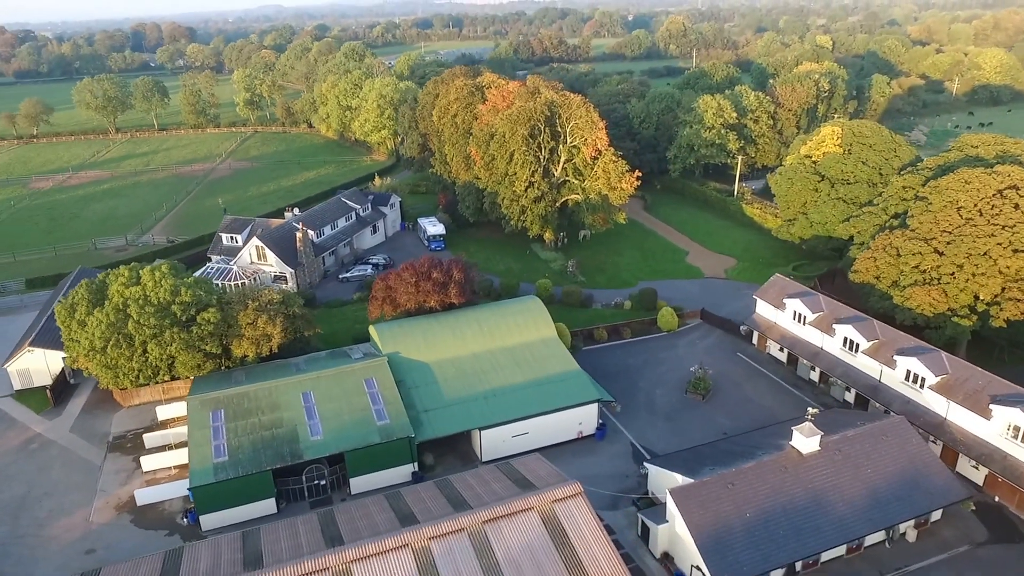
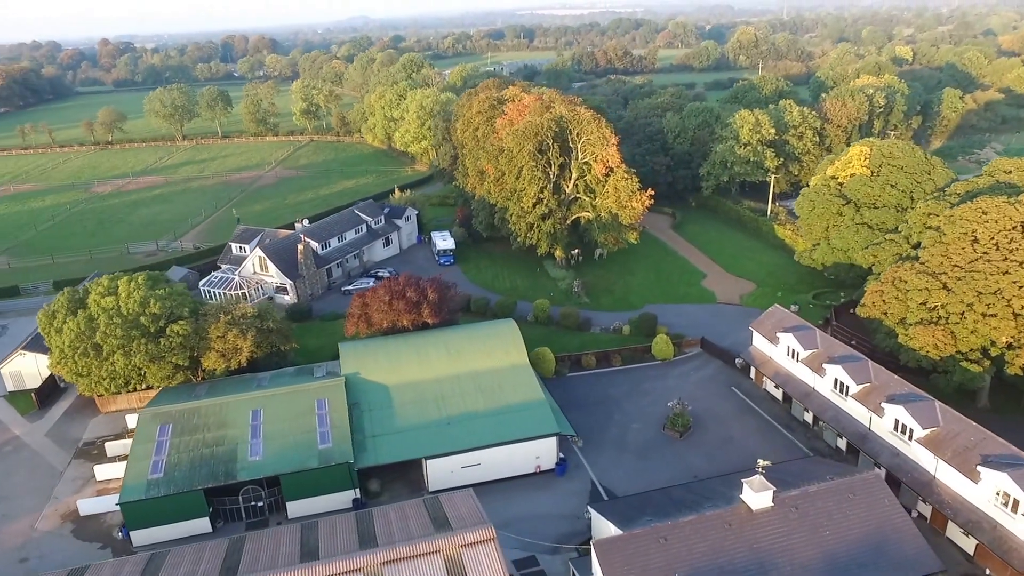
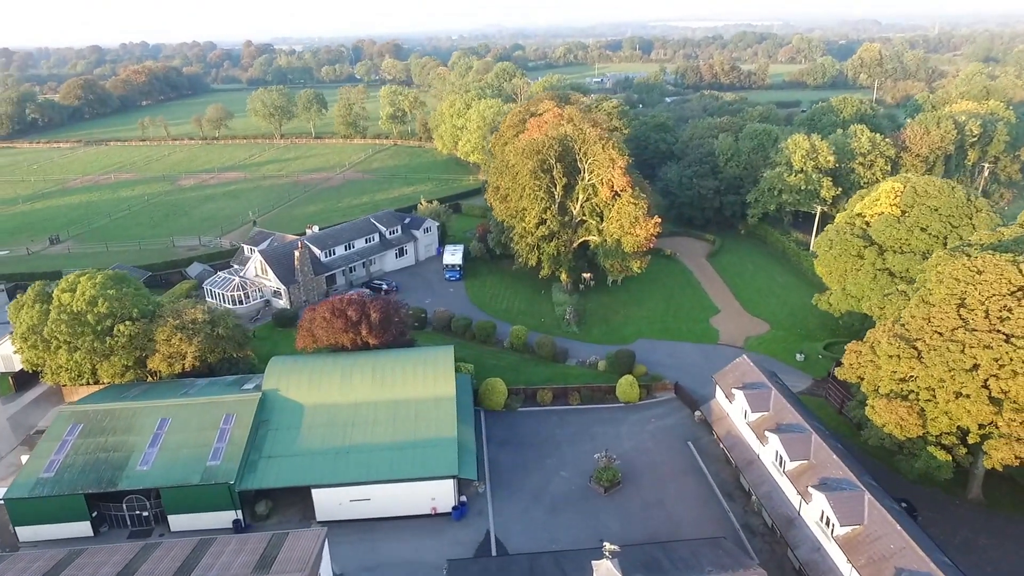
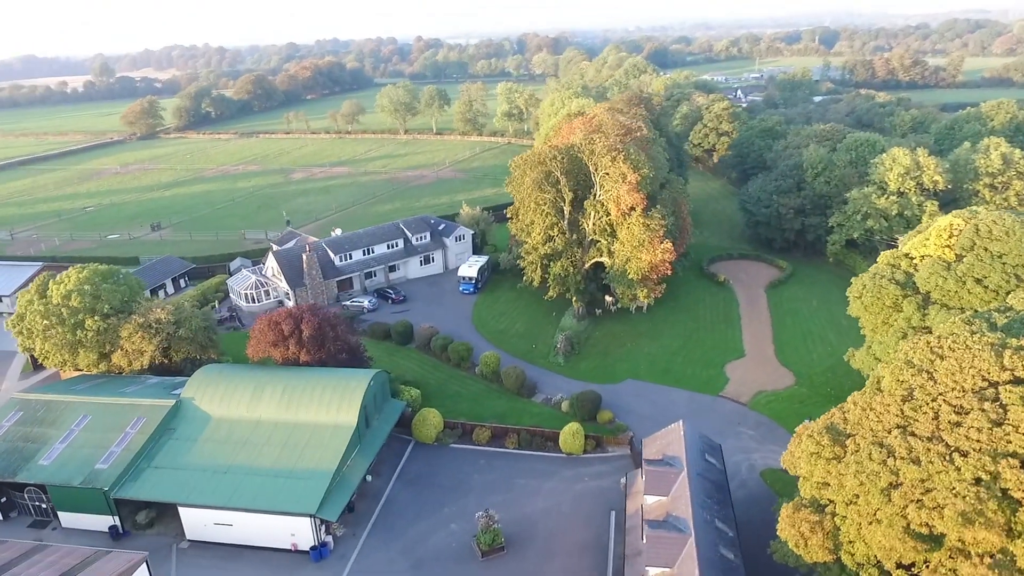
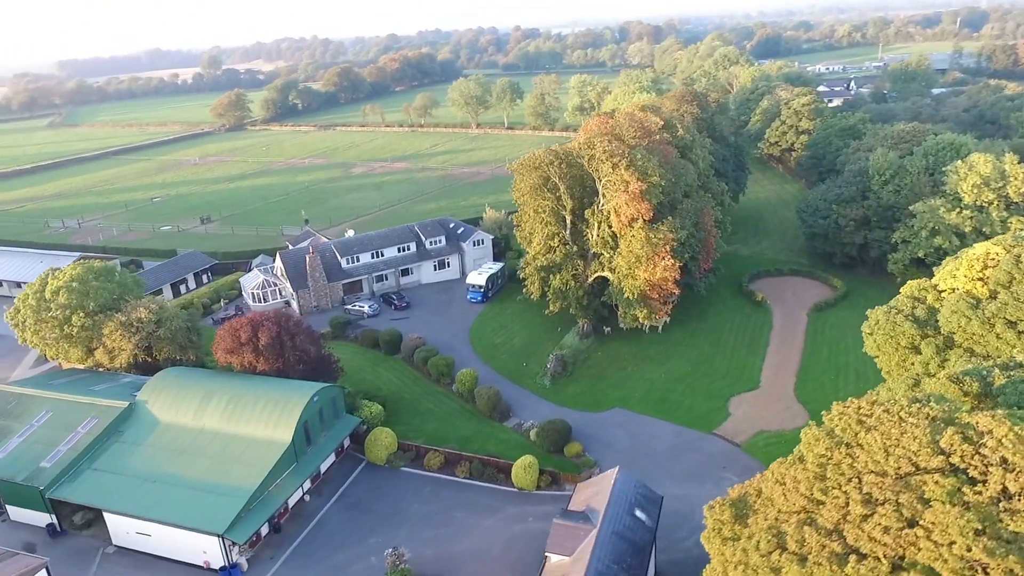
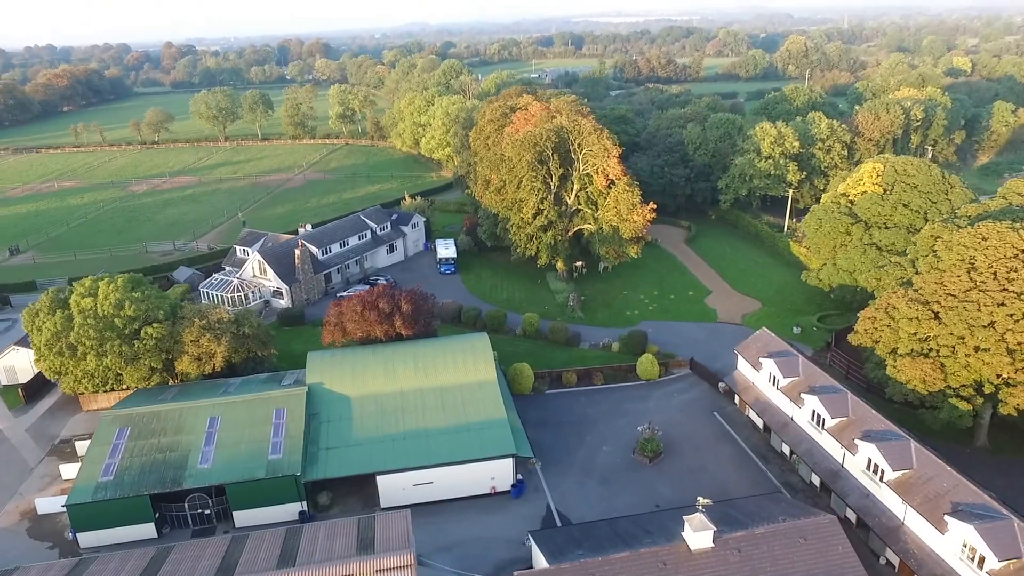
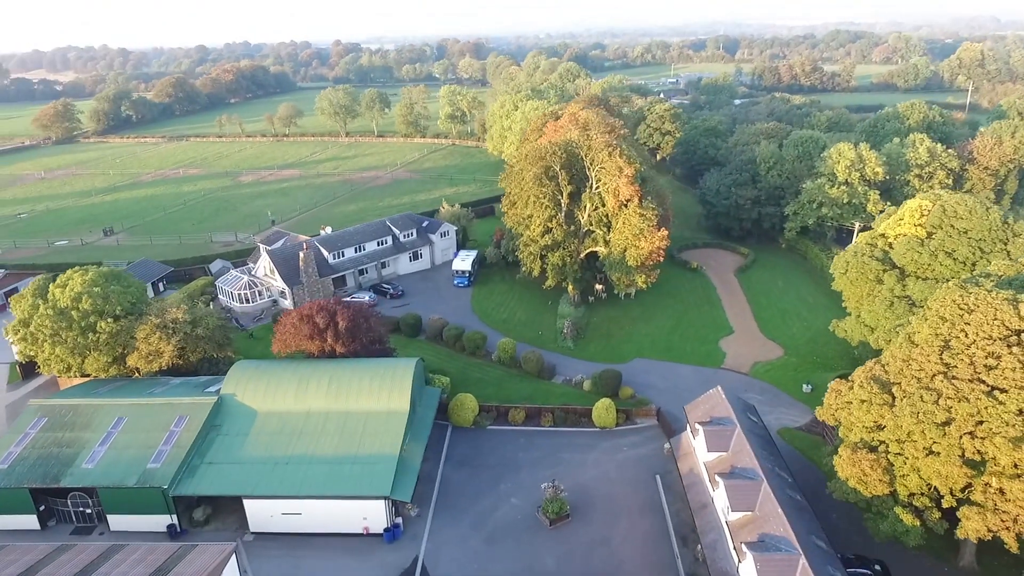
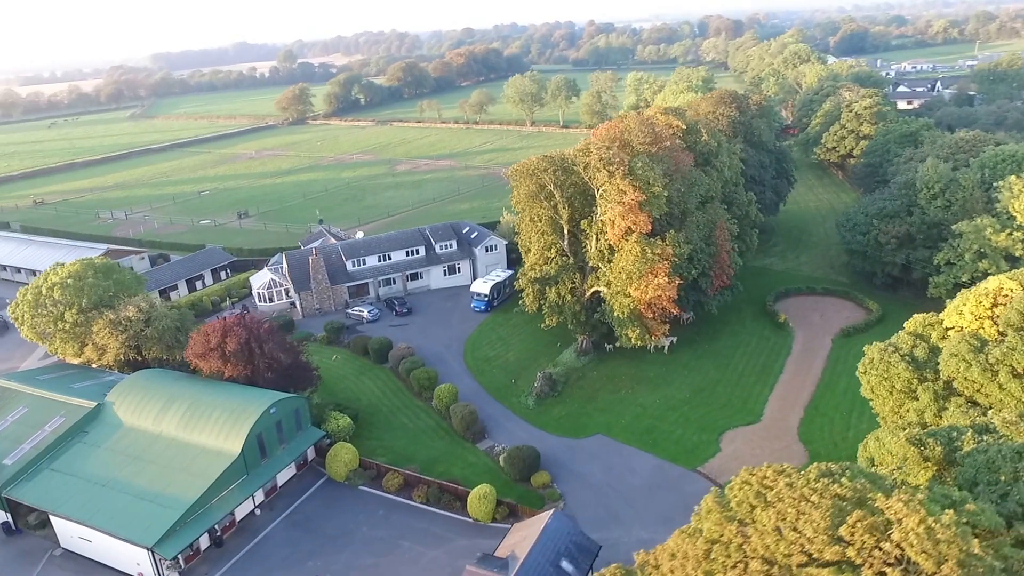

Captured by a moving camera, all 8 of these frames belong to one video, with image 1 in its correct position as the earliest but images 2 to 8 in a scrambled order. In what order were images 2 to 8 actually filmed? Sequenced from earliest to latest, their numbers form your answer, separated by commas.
2, 6, 3, 7, 4, 5, 8
